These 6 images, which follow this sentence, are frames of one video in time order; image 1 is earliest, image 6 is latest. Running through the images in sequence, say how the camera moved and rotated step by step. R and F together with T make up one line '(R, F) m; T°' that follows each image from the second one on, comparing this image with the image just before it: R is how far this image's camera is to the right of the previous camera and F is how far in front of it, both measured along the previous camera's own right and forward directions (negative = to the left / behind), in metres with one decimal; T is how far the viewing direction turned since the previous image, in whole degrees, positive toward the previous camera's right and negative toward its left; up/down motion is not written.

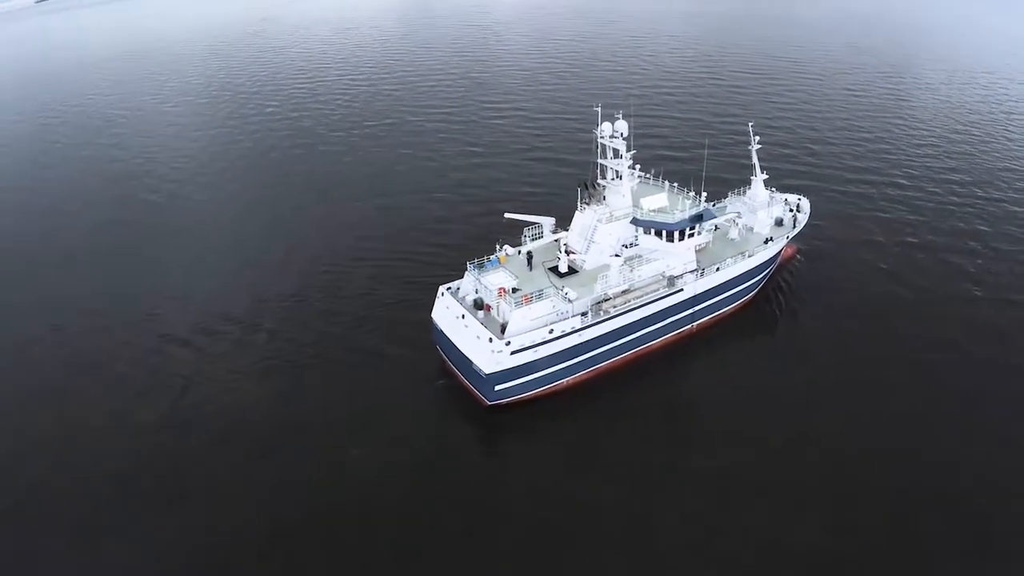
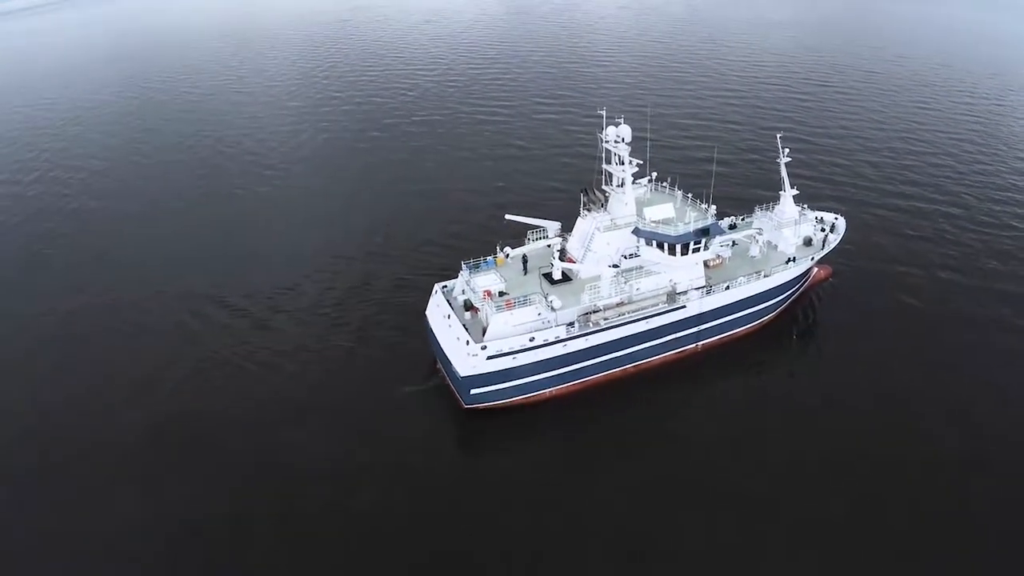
(+4.4, +1.1) m; -6°
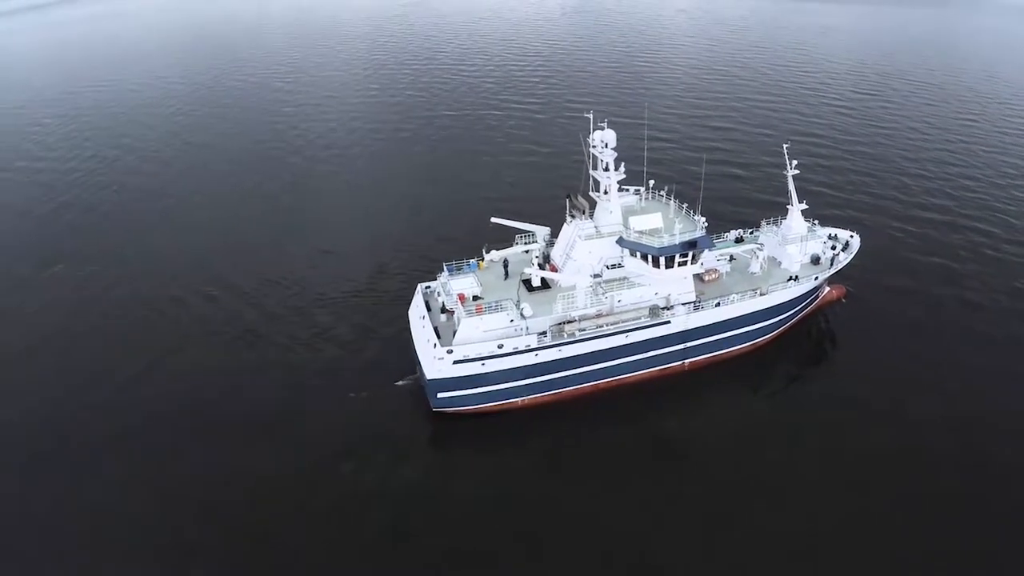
(+4.0, +0.9) m; -5°
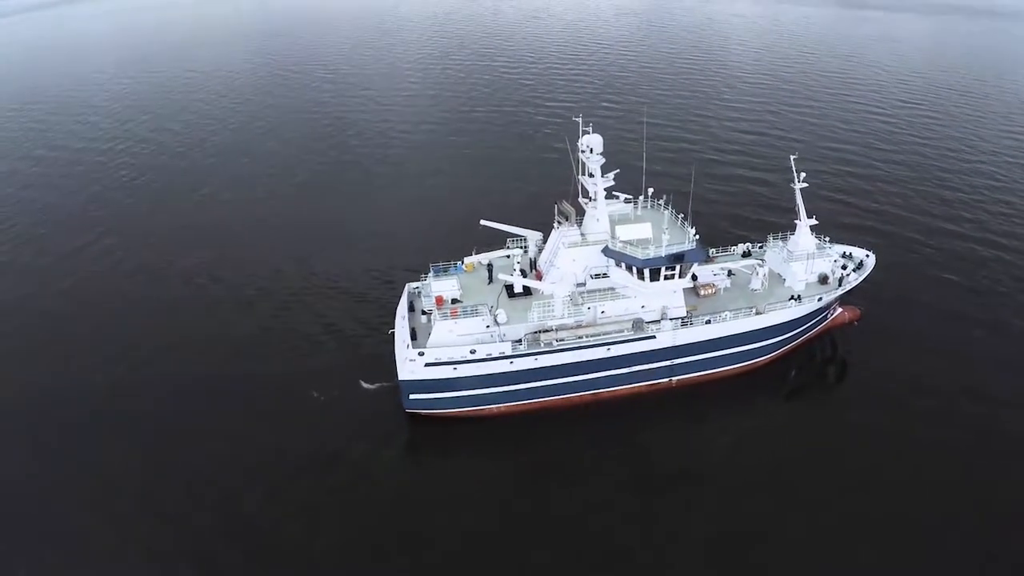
(+3.7, +0.8) m; -5°
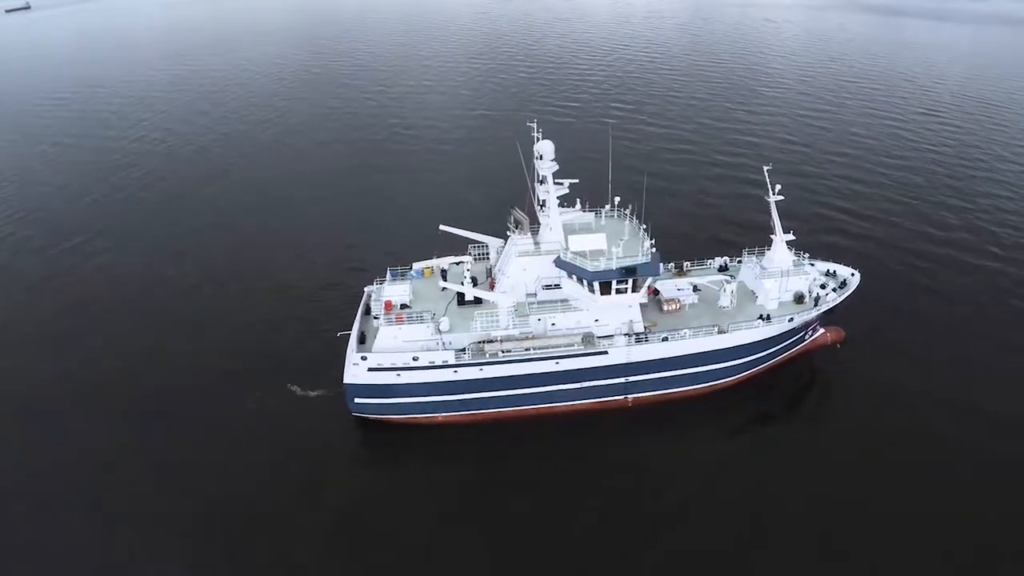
(+4.7, +0.9) m; -4°
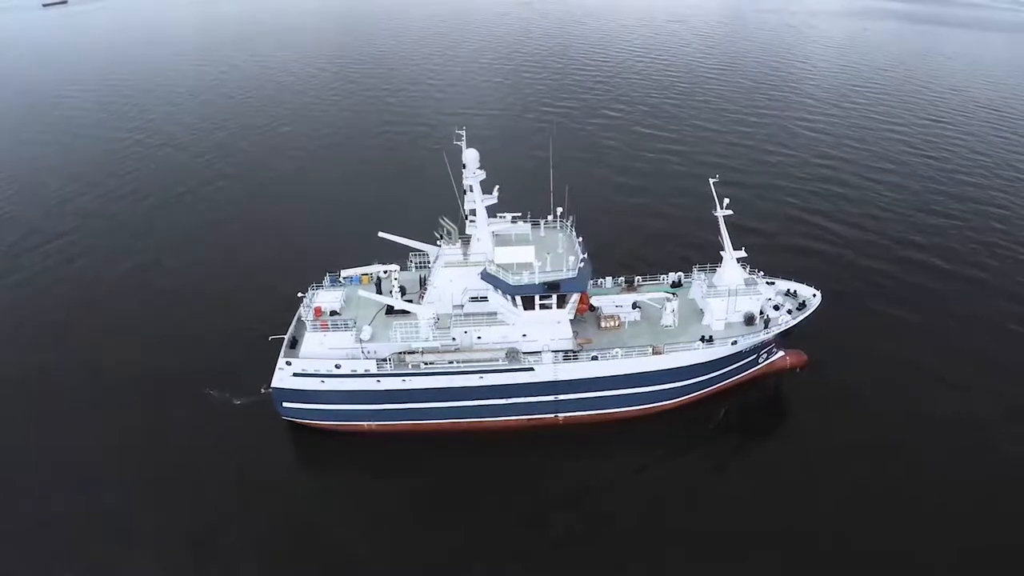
(+5.7, +0.9) m; -4°
